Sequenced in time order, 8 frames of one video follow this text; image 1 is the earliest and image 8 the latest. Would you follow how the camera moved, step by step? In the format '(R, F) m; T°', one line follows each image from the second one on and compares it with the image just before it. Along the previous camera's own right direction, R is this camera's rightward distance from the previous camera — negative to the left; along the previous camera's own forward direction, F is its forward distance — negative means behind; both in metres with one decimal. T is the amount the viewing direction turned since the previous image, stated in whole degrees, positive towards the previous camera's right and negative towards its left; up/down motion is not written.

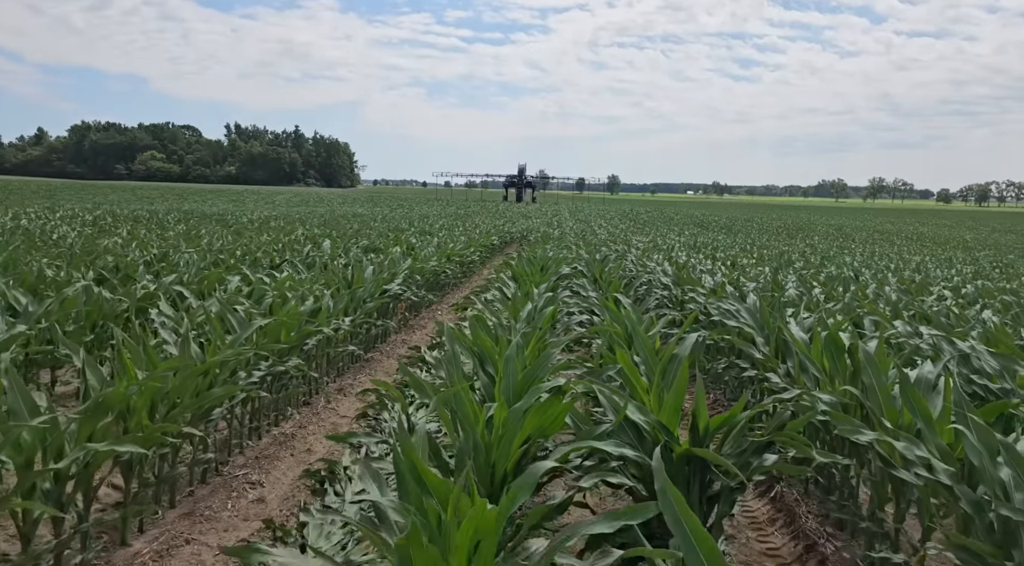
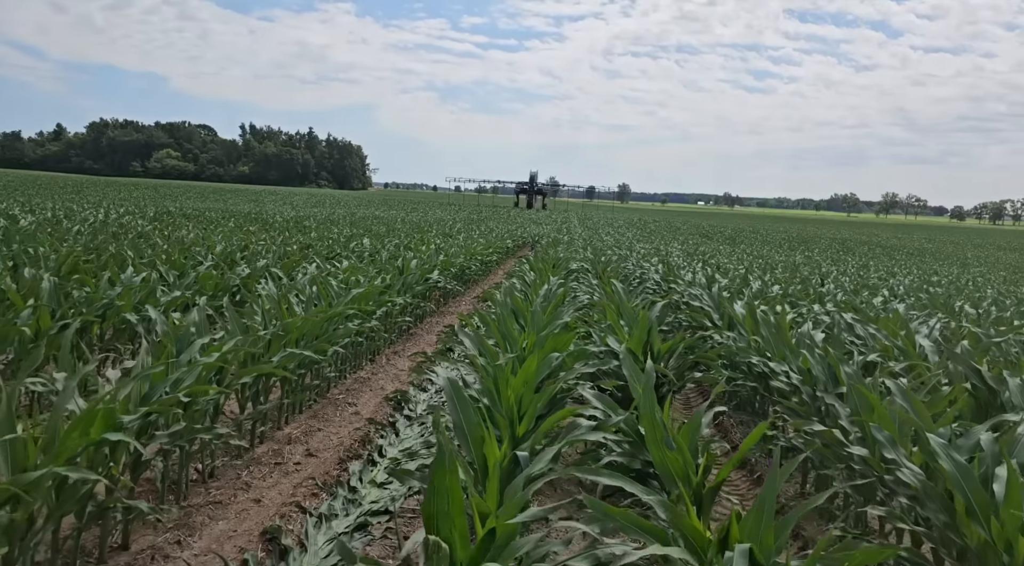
(-0.1, -1.5) m; -1°
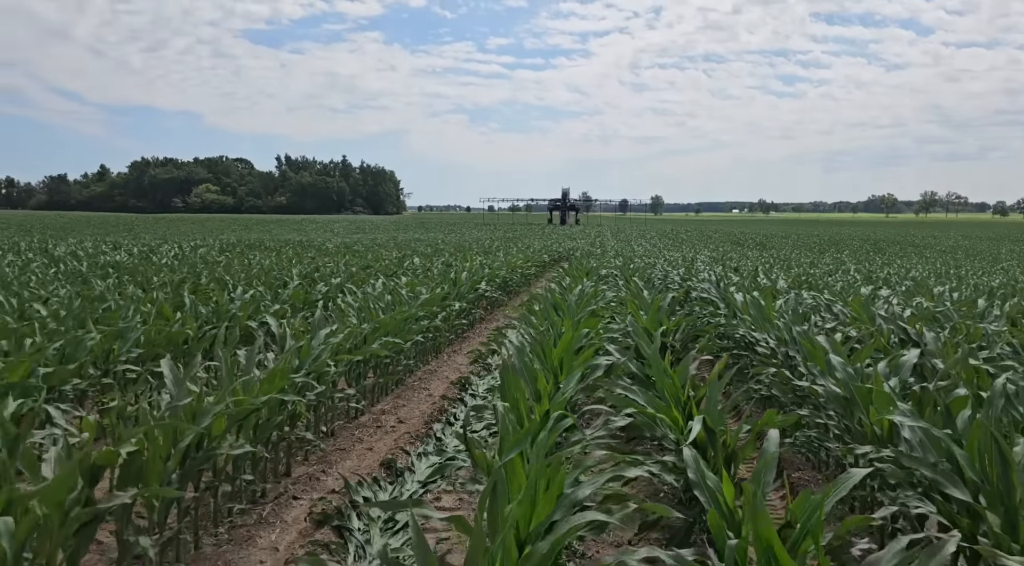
(0.0, -1.2) m; -3°
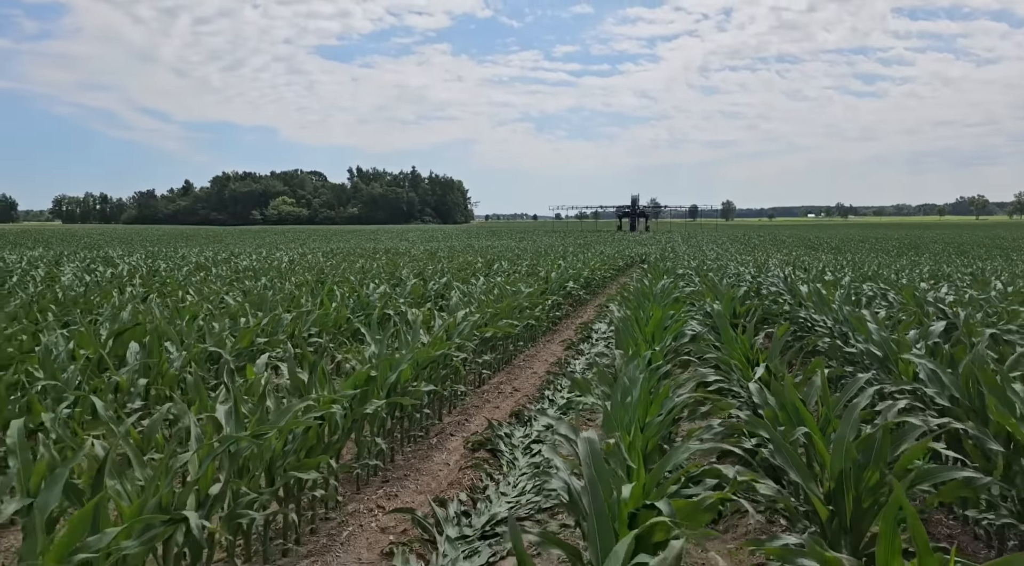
(-0.3, -1.2) m; -6°
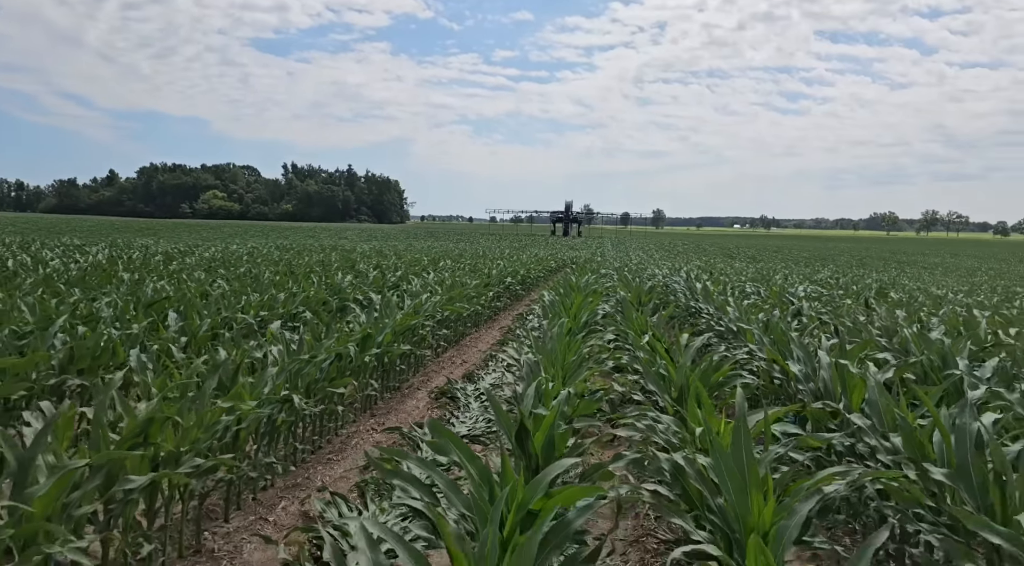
(-0.2, -1.5) m; +5°
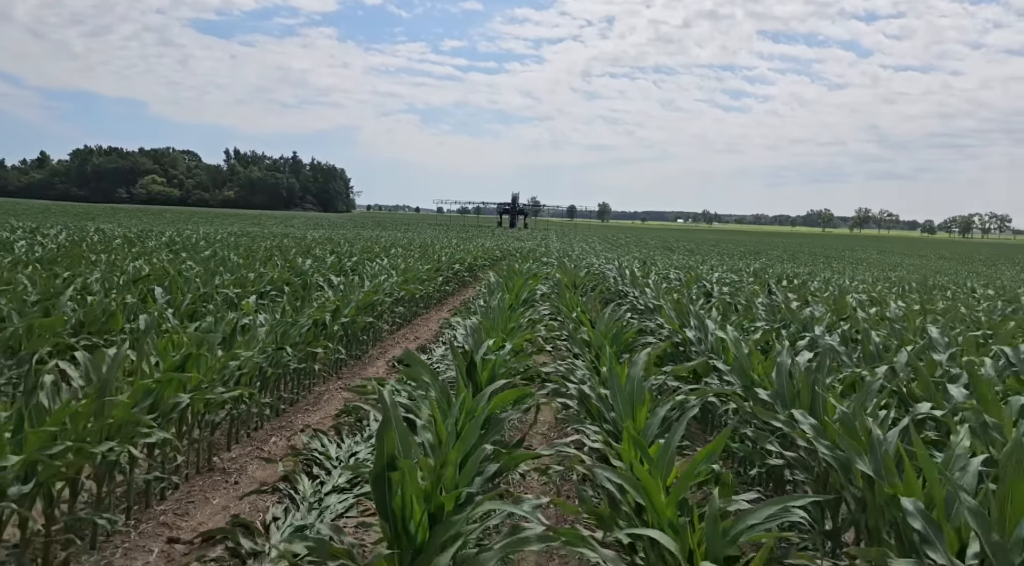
(0.0, -0.9) m; +4°
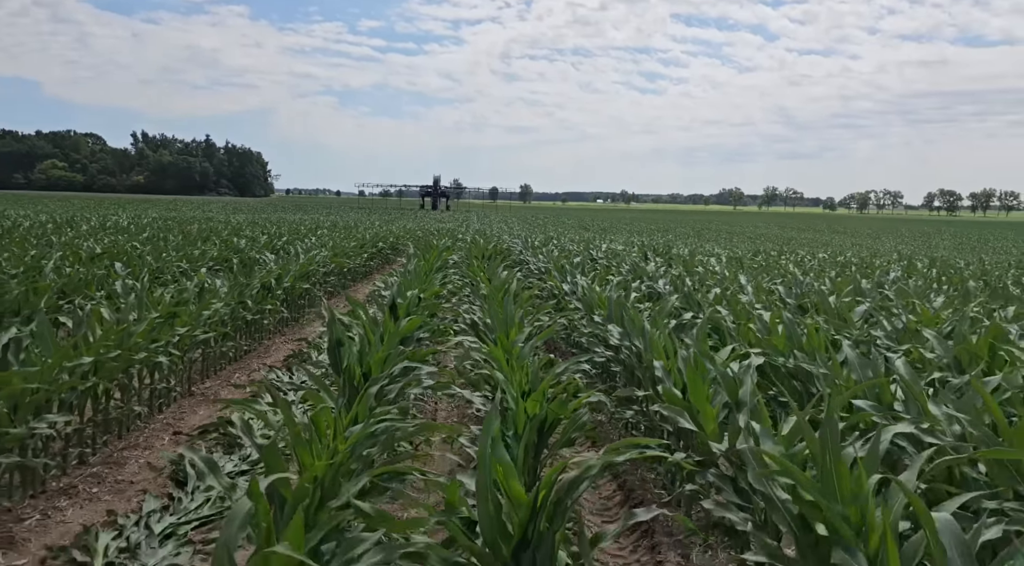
(+0.1, -1.4) m; +6°
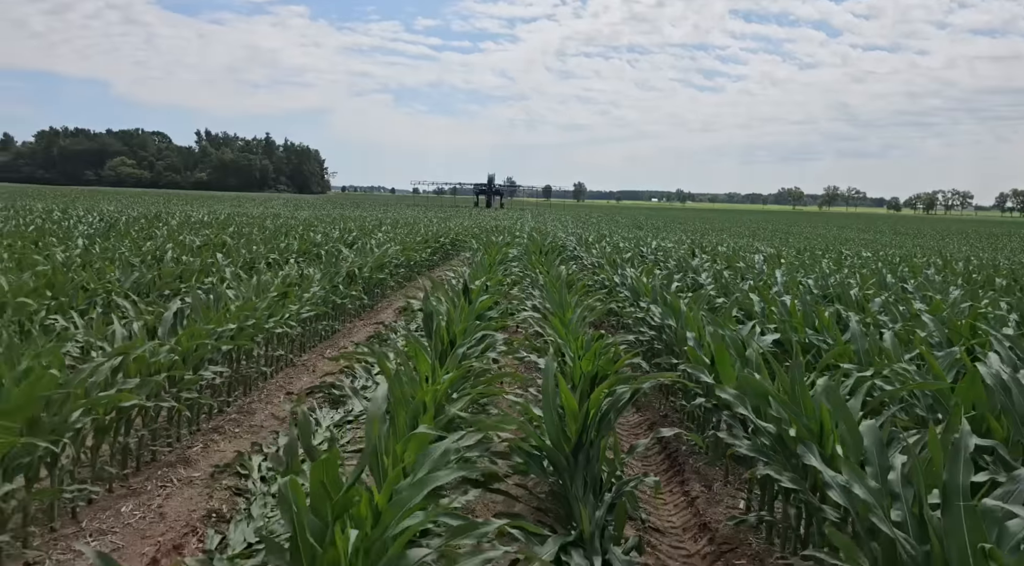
(0.0, -0.8) m; -4°
